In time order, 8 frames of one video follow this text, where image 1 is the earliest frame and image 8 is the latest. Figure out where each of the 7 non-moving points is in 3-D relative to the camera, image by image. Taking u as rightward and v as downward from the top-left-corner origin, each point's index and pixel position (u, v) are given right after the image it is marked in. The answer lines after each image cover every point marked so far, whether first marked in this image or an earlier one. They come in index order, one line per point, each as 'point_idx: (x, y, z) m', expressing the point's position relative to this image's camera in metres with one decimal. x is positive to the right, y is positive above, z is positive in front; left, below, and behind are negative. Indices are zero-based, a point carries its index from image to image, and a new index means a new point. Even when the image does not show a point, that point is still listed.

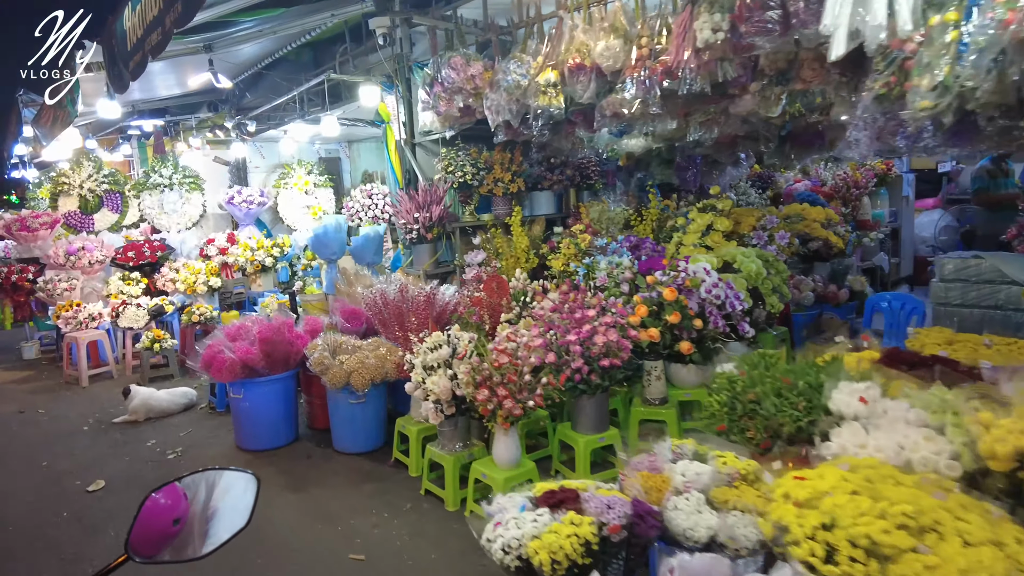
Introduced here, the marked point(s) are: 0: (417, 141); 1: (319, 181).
0: (-0.7, +1.1, +4.9) m
1: (-2.2, +1.2, +7.6) m
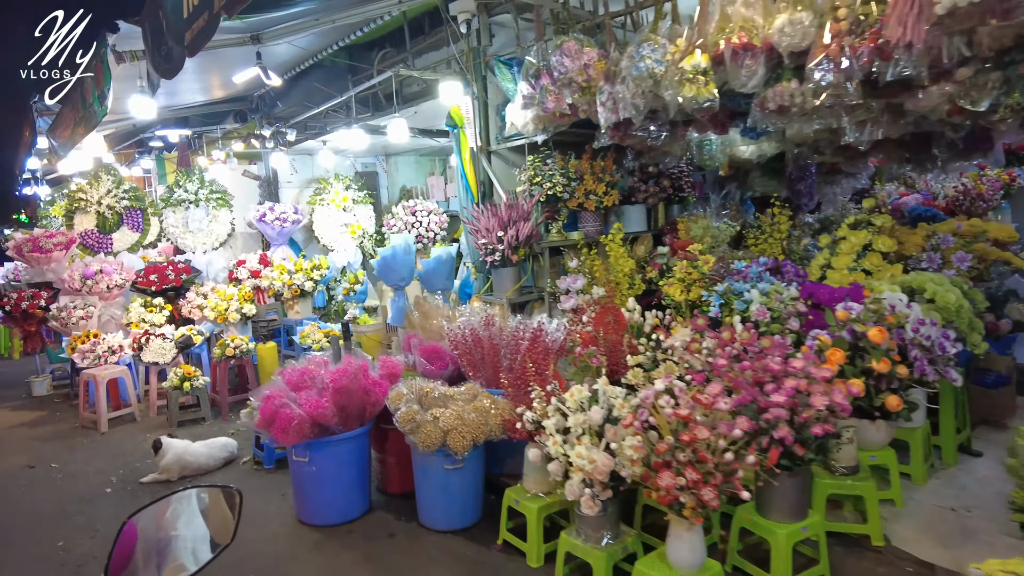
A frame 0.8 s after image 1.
0: (-0.1, +0.9, +4.2) m
1: (-1.6, +1.0, +7.0) m
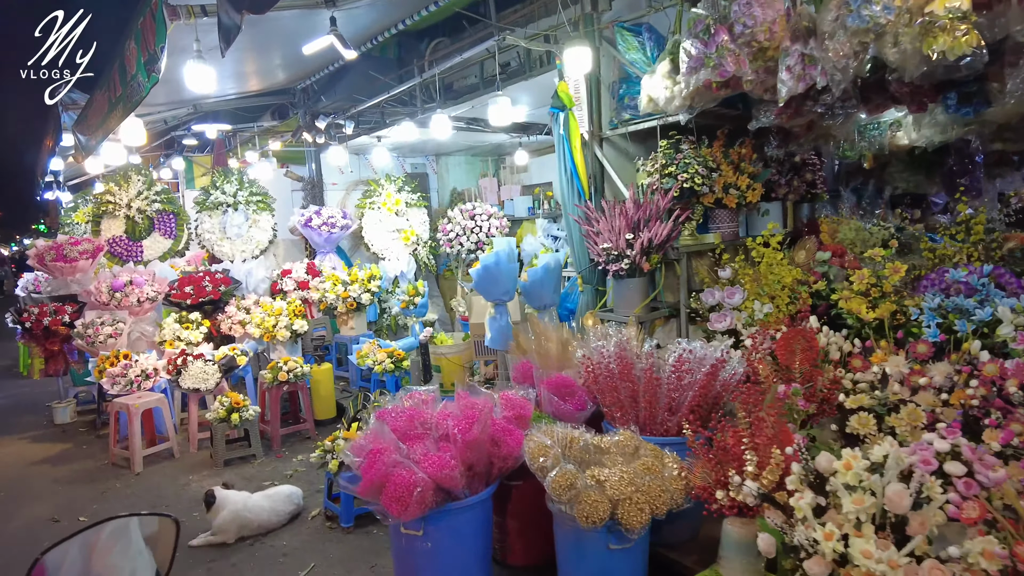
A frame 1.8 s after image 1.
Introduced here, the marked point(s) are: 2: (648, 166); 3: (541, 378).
0: (+0.5, +0.8, +3.5) m
1: (-1.0, +0.8, +6.3) m
2: (+0.7, +0.6, +3.3) m
3: (+0.1, -0.4, +2.7) m
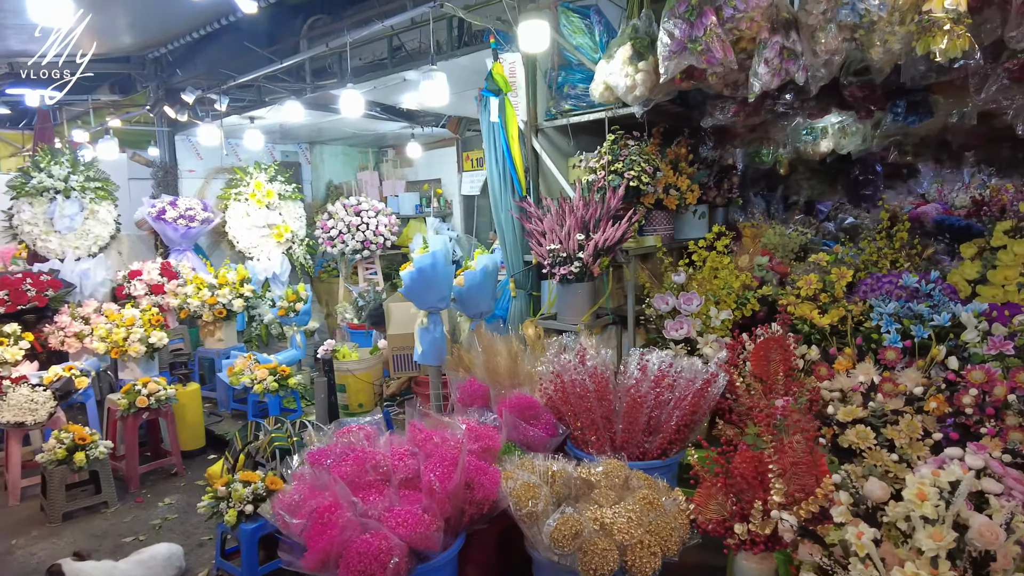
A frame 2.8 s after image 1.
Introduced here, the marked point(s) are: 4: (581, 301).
0: (+0.2, +0.8, +3.2) m
1: (-1.9, +0.8, +5.6) m
2: (+0.4, +0.6, +3.1) m
3: (-0.1, -0.4, +2.4) m
4: (+0.3, -0.1, +2.9) m
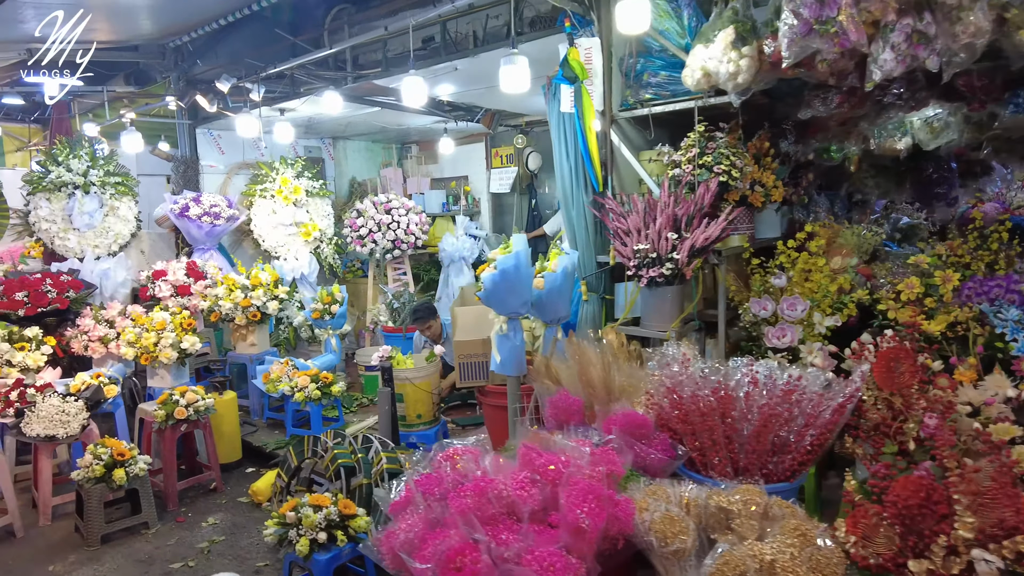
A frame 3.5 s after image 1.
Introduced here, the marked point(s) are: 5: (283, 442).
0: (+0.5, +0.8, +3.0) m
1: (-1.6, +0.8, +5.3) m
2: (+0.7, +0.6, +2.8) m
3: (+0.3, -0.4, +2.1) m
4: (+0.6, -0.1, +2.7) m
5: (-1.3, -0.9, +3.7) m
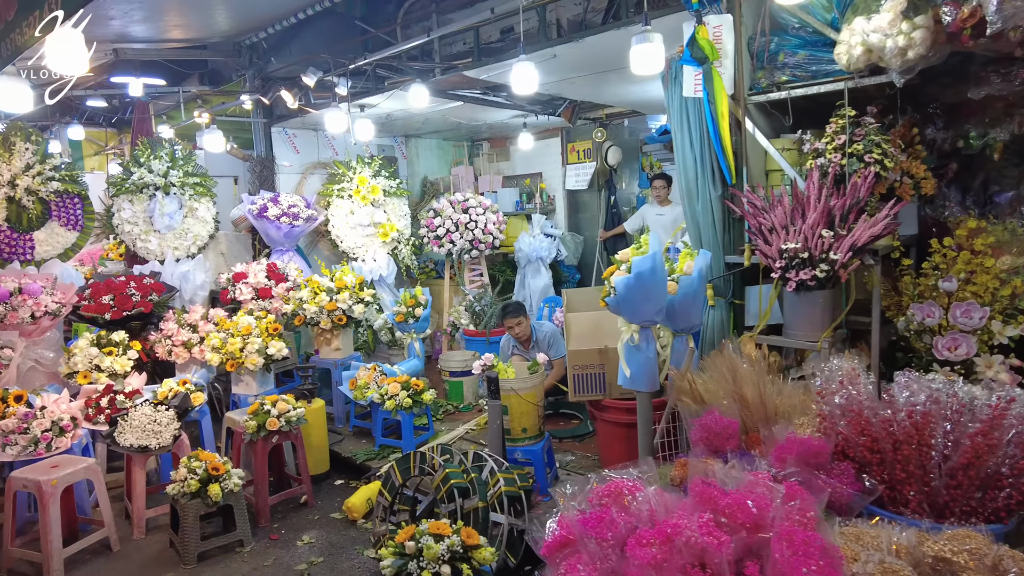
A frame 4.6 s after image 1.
0: (+1.0, +0.8, +2.7) m
1: (-1.0, +0.8, +5.2) m
2: (+1.2, +0.6, +2.5) m
3: (+0.7, -0.4, +1.9) m
4: (+1.1, -0.1, +2.4) m
5: (-0.8, -0.9, +3.6) m
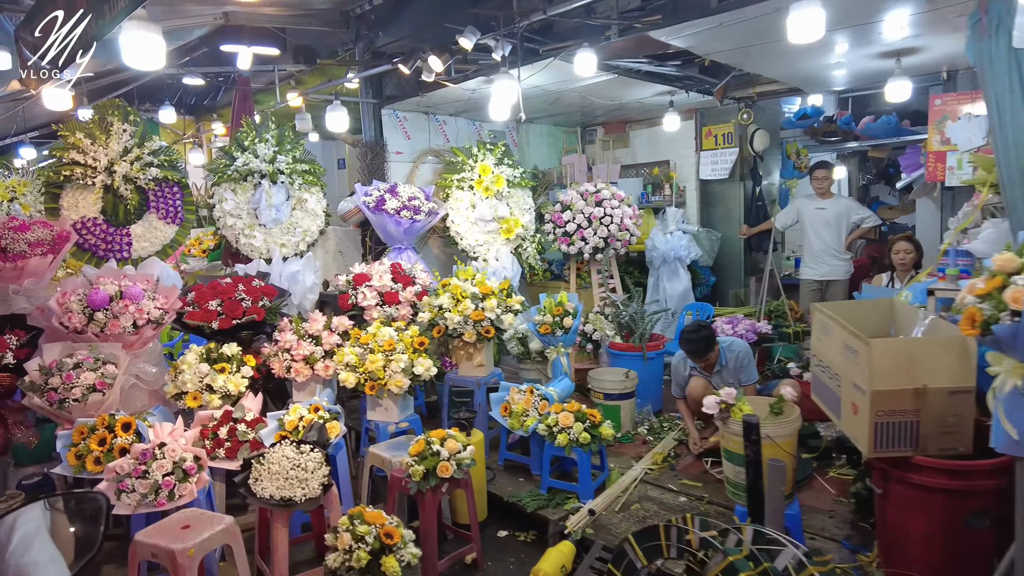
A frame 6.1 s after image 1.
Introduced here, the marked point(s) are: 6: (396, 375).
0: (+1.8, +0.7, +1.9) m
1: (0.0, +0.8, +4.5) m
2: (+2.0, +0.5, +1.8) m
3: (+1.5, -0.5, +1.1) m
4: (+1.9, -0.2, +1.6) m
5: (+0.1, -0.9, +2.9) m
6: (-0.5, -0.4, +3.0) m
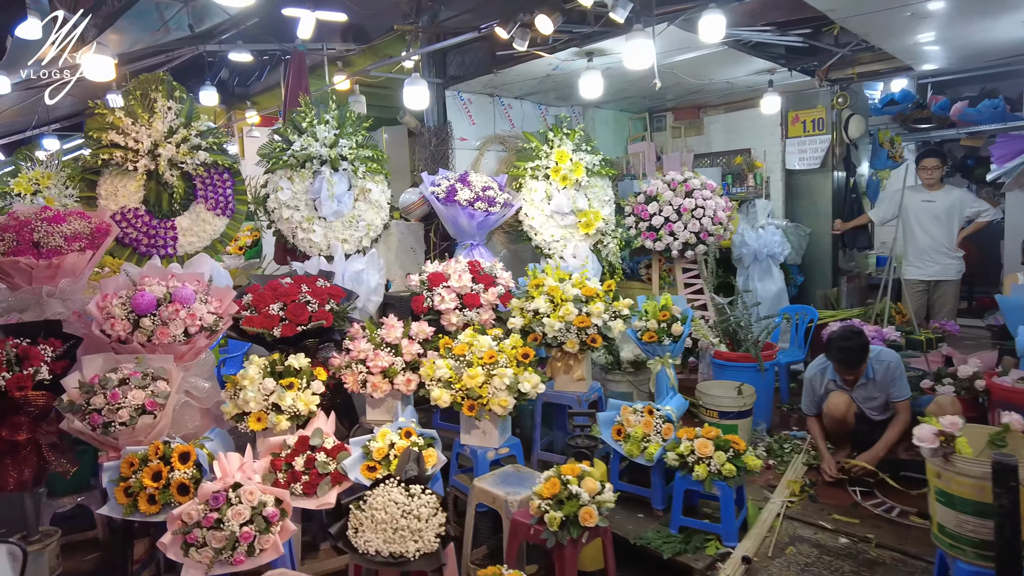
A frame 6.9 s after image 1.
0: (+2.3, +0.7, +1.4) m
1: (+0.5, +0.8, +4.0) m
2: (+2.5, +0.5, +1.3) m
3: (+2.0, -0.5, +0.6) m
4: (+2.4, -0.2, +1.1) m
5: (+0.6, -0.9, +2.4) m
6: (-0.1, -0.4, +2.5) m
